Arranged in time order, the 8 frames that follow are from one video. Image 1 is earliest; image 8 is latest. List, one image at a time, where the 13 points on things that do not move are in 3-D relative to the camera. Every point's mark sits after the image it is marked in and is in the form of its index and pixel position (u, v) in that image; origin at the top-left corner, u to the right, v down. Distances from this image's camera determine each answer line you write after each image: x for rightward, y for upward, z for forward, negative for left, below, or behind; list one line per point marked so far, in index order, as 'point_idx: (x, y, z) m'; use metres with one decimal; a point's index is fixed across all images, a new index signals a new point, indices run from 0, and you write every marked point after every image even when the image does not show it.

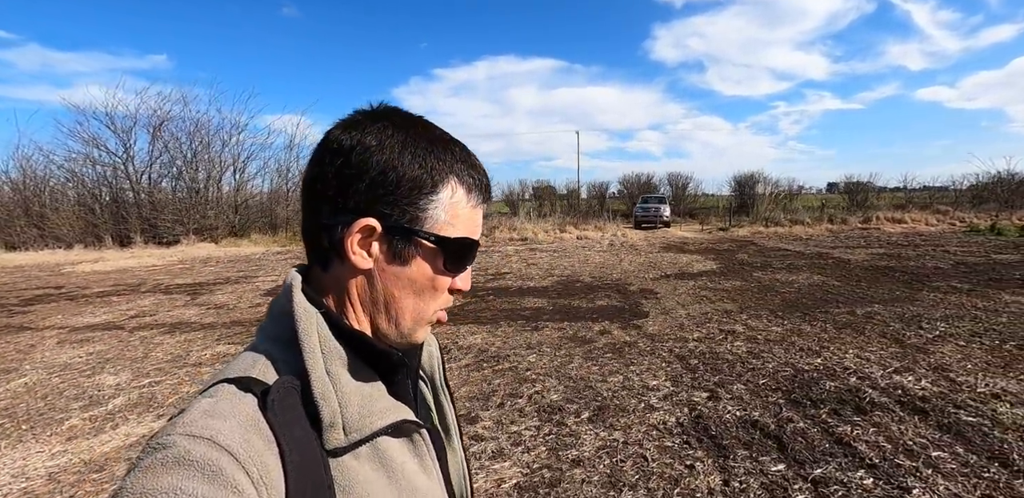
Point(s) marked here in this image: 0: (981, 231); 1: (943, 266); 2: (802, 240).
0: (+13.5, +0.5, +13.8) m
1: (+8.5, -0.3, +9.4) m
2: (+8.1, +0.3, +13.5) m
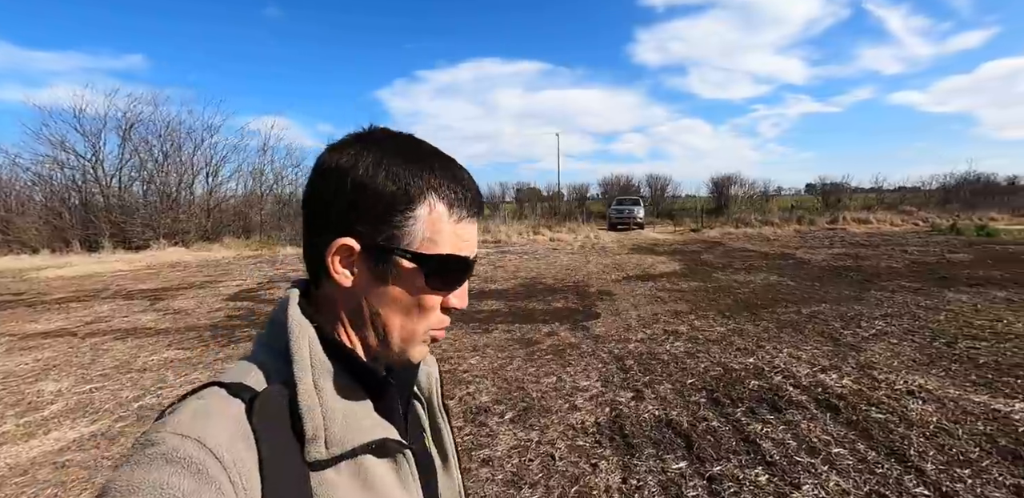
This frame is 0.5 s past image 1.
0: (+12.7, +0.5, +14.1) m
1: (+7.8, -0.3, +9.6) m
2: (+7.3, +0.2, +13.7) m
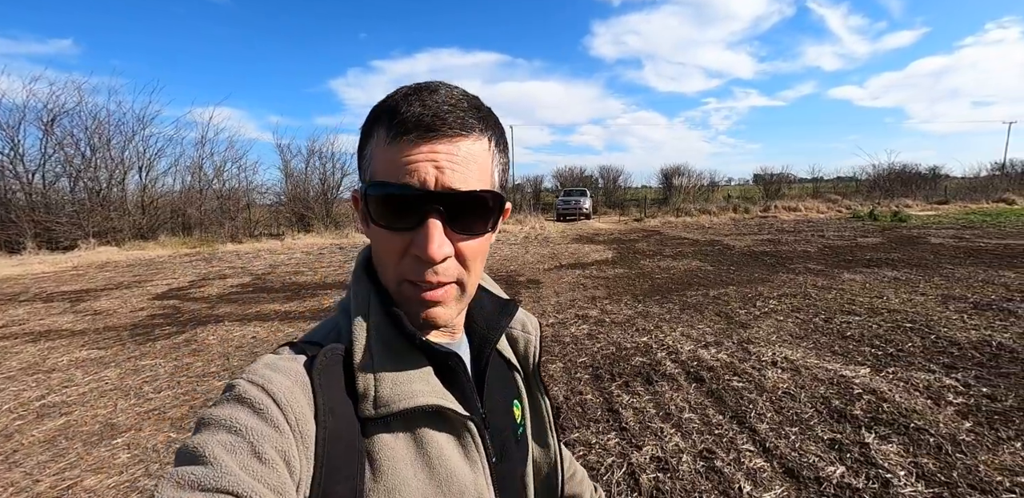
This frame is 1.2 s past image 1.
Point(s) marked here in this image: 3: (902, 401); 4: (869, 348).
0: (+11.1, +1.0, +15.1) m
1: (+6.4, 0.0, +10.3) m
2: (+5.7, +0.6, +14.3) m
3: (+2.8, -1.1, +3.3) m
4: (+3.3, -0.9, +4.4) m
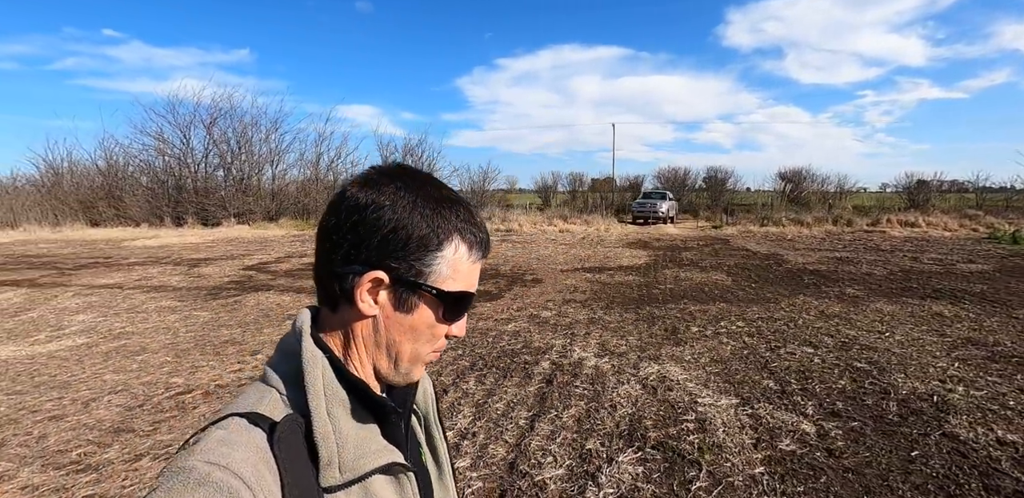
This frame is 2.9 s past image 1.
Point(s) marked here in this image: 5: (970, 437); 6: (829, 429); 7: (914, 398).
0: (+12.6, +0.3, +12.3) m
1: (+6.8, -0.4, +8.9) m
2: (+7.2, +0.2, +13.0) m
3: (+1.4, -1.2, +3.2) m
4: (+2.2, -1.1, +4.1) m
5: (+3.0, -1.2, +3.2) m
6: (+2.2, -1.2, +3.3) m
7: (+3.1, -1.2, +3.8) m
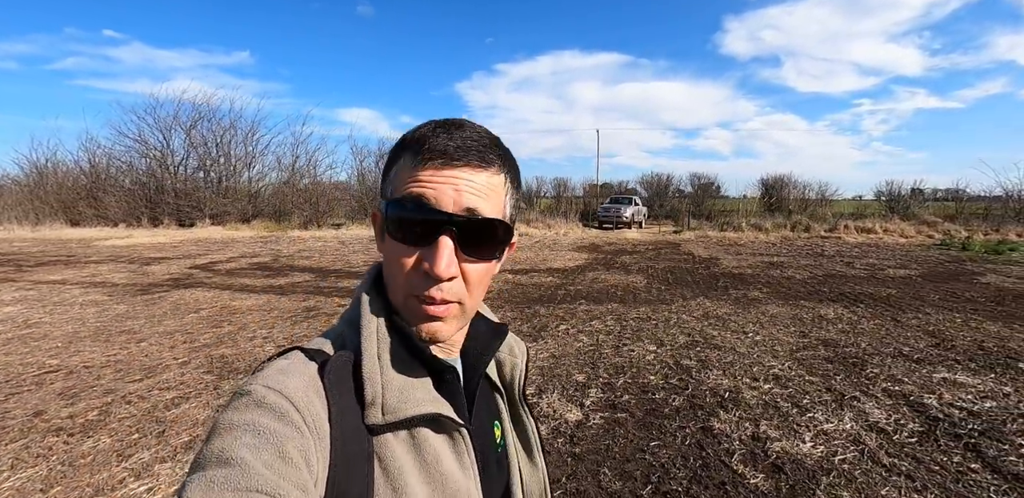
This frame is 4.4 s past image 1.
0: (+11.2, +0.1, +12.2) m
1: (+5.3, -0.5, +8.8) m
2: (+5.8, +0.1, +12.9) m
3: (-0.2, -1.2, +3.2) m
4: (+0.6, -1.1, +4.1) m
5: (+1.4, -1.2, +3.2) m
6: (+0.6, -1.2, +3.3) m
7: (+1.6, -1.1, +3.8) m
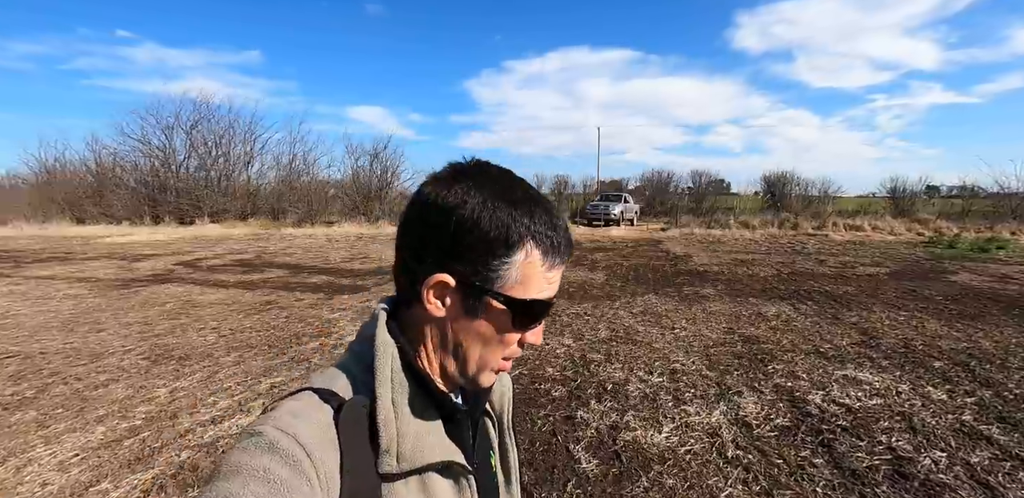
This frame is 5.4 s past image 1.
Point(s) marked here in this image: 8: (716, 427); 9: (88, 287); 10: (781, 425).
0: (+10.6, +0.1, +11.9) m
1: (+4.6, -0.5, +8.8) m
2: (+5.2, +0.1, +12.8) m
3: (-1.1, -1.2, +3.4) m
4: (-0.2, -1.1, +4.2) m
5: (+0.5, -1.2, +3.3) m
6: (-0.3, -1.1, +3.4) m
7: (+0.7, -1.1, +3.9) m
8: (+1.4, -1.2, +3.2) m
9: (-8.5, -0.8, +9.6) m
10: (+1.8, -1.2, +3.2) m
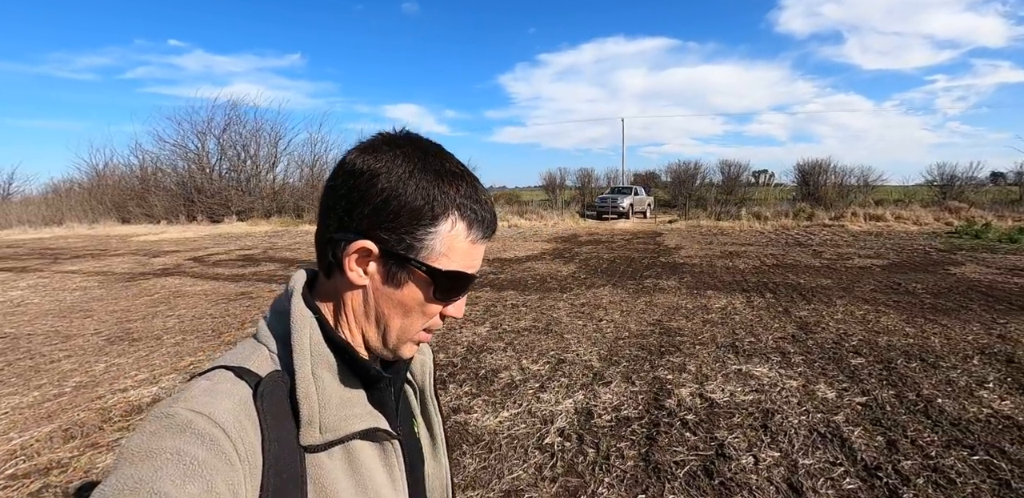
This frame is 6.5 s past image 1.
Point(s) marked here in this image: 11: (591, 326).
0: (+10.2, +0.3, +10.9) m
1: (+4.0, -0.3, +8.4) m
2: (+5.0, +0.3, +12.4) m
3: (-2.2, -1.1, +3.5) m
4: (-1.2, -1.0, +4.3) m
5: (-0.5, -1.1, +3.3) m
6: (-1.4, -1.1, +3.5) m
7: (-0.4, -1.0, +3.9) m
8: (+0.3, -1.1, +3.2) m
9: (-9.0, -0.7, +10.4) m
10: (+0.7, -1.1, +3.1) m
11: (+0.9, -0.8, +5.2) m
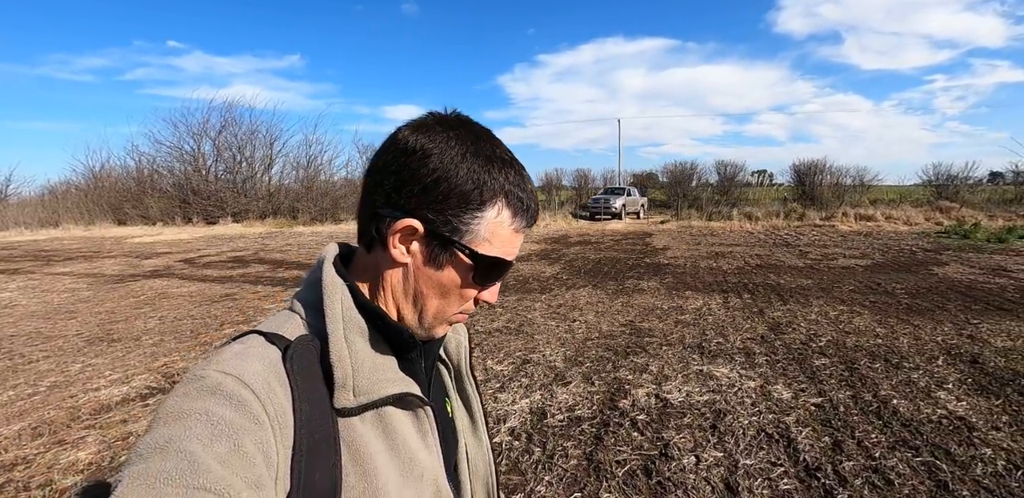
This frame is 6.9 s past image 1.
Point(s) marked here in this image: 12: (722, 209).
0: (+10.0, +0.3, +10.9) m
1: (+3.7, -0.3, +8.4) m
2: (+4.7, +0.3, +12.4) m
3: (-2.5, -1.1, +3.6) m
4: (-1.5, -1.0, +4.3) m
5: (-0.9, -1.1, +3.3) m
6: (-1.7, -1.1, +3.5) m
7: (-0.7, -1.0, +3.9) m
8: (0.0, -1.1, +3.2) m
9: (-9.3, -0.7, +10.5) m
10: (+0.4, -1.1, +3.2) m
11: (+0.6, -0.9, +5.2) m
12: (+8.0, +1.5, +17.7) m
